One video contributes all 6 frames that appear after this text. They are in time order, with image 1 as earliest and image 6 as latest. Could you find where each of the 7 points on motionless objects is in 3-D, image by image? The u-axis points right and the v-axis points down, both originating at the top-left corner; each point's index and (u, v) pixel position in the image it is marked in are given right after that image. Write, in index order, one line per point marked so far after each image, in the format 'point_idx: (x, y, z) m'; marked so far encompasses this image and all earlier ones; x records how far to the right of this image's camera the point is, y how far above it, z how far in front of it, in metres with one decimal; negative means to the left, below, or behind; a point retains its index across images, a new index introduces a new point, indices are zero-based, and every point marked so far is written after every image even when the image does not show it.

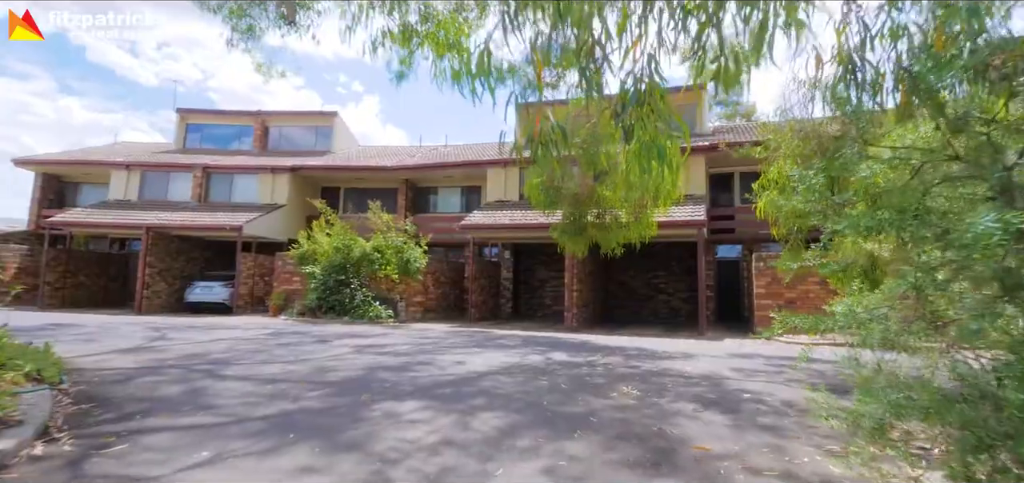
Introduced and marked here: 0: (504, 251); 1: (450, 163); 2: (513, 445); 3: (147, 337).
0: (-0.2, -0.3, +19.0) m
1: (-2.1, +2.7, +19.1) m
2: (0.0, -1.5, +4.1) m
3: (-6.8, -1.8, +10.4) m
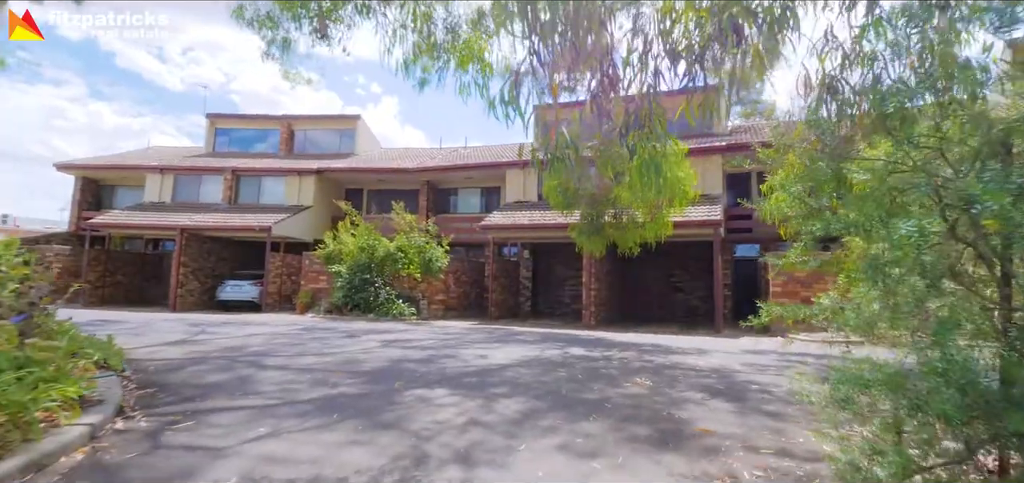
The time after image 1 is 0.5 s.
0: (+0.4, -0.3, +19.5) m
1: (-1.5, +2.7, +19.6) m
2: (+0.2, -1.5, +4.5) m
3: (-6.4, -1.8, +11.1) m
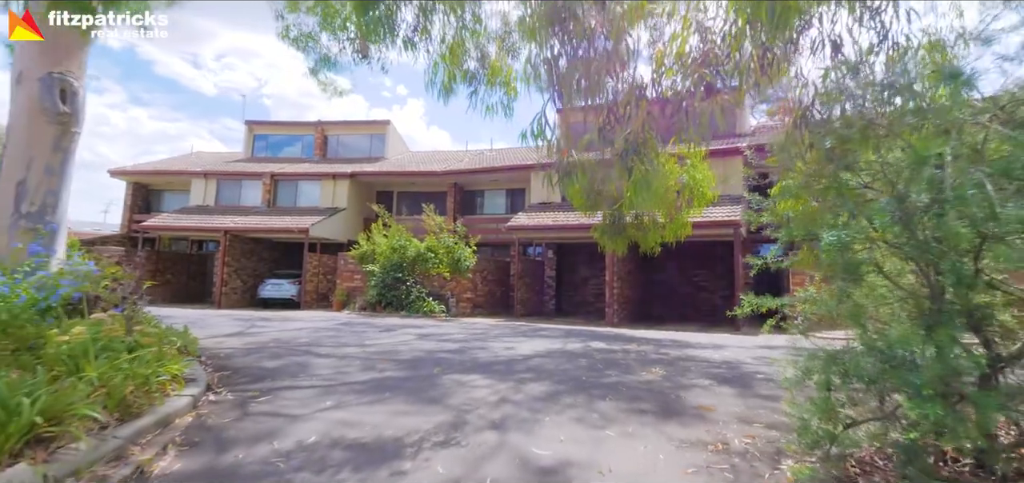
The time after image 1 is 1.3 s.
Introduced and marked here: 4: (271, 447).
0: (+1.3, -0.3, +20.2) m
1: (-0.6, +2.7, +20.4) m
2: (+0.4, -1.5, +5.3) m
3: (-5.9, -1.8, +12.1) m
4: (-1.7, -1.4, +3.9) m
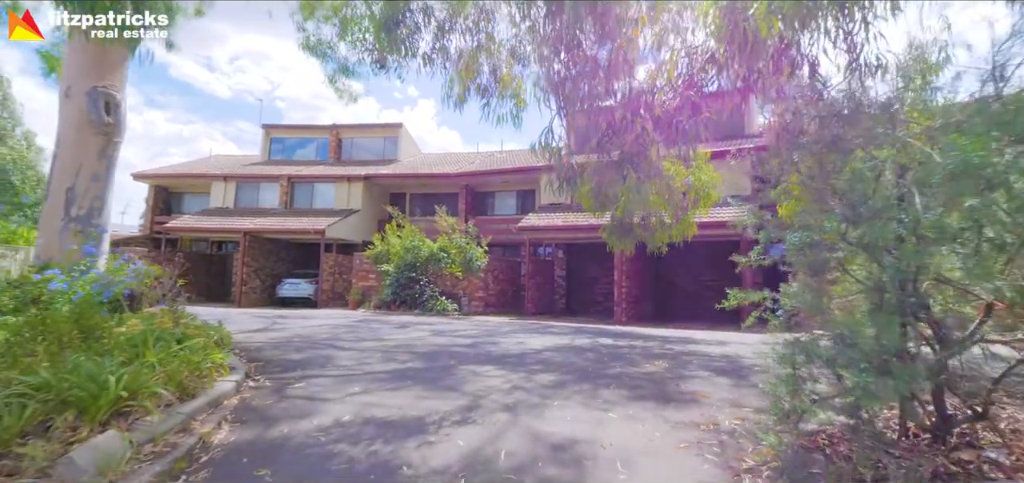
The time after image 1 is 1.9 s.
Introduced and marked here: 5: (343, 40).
0: (+1.7, -0.4, +20.6) m
1: (-0.2, +2.7, +20.9) m
2: (+0.5, -1.5, +5.8) m
3: (-5.7, -1.9, +12.7) m
4: (-1.6, -1.5, +4.4) m
5: (-2.2, +2.7, +7.1) m
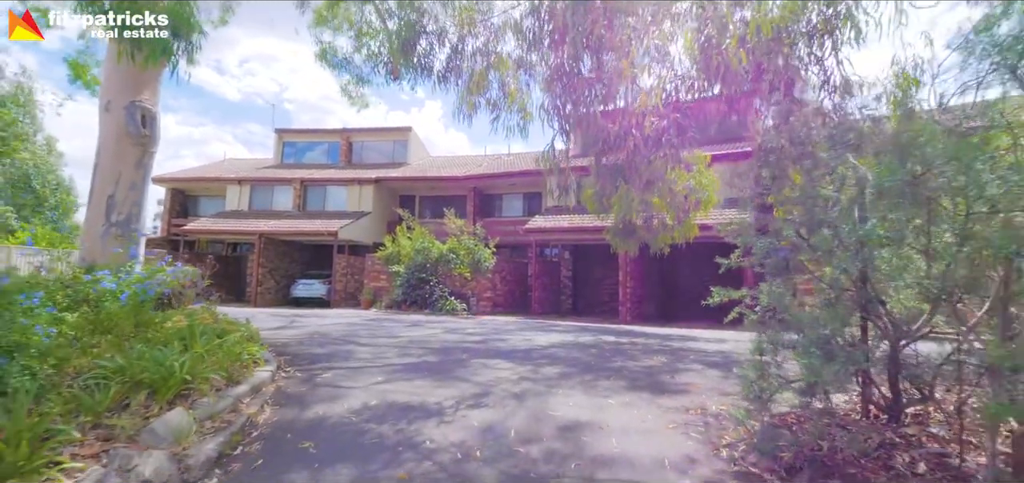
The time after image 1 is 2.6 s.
0: (+2.0, -0.4, +21.2) m
1: (+0.1, +2.7, +21.5) m
2: (+0.6, -1.6, +6.3) m
3: (-5.5, -1.9, +13.3) m
4: (-1.5, -1.5, +5.0) m
5: (-2.1, +2.6, +7.7) m
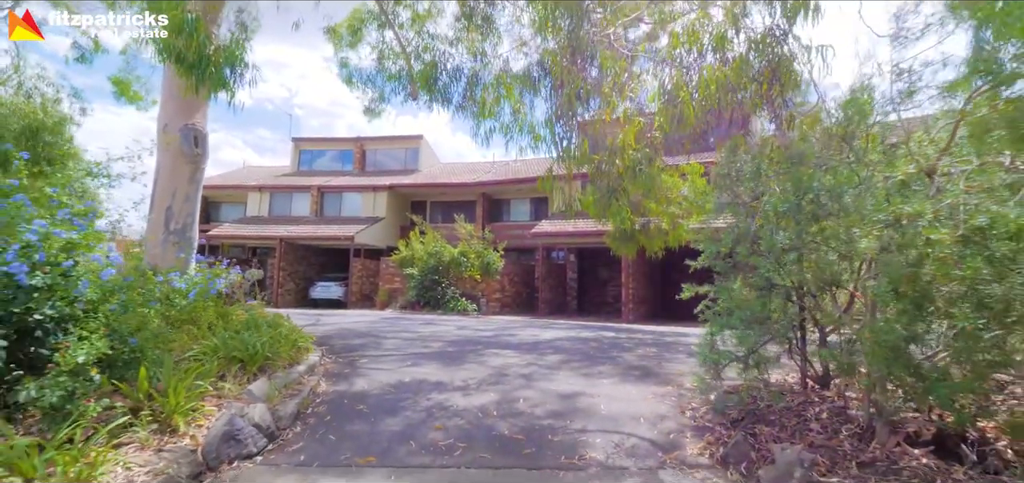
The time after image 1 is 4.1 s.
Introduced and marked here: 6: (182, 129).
0: (+2.3, -0.5, +22.2) m
1: (+0.4, +2.5, +22.6) m
2: (+0.7, -1.7, +7.4) m
3: (-5.3, -2.0, +14.5) m
4: (-1.4, -1.6, +6.1) m
5: (-2.0, +2.5, +8.9) m
6: (-5.5, +1.9, +9.3) m
